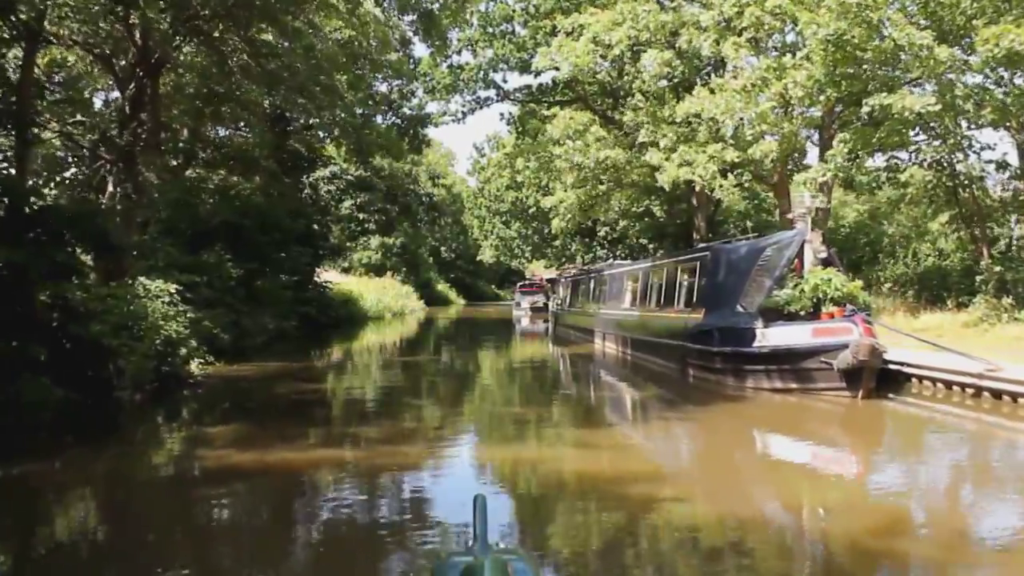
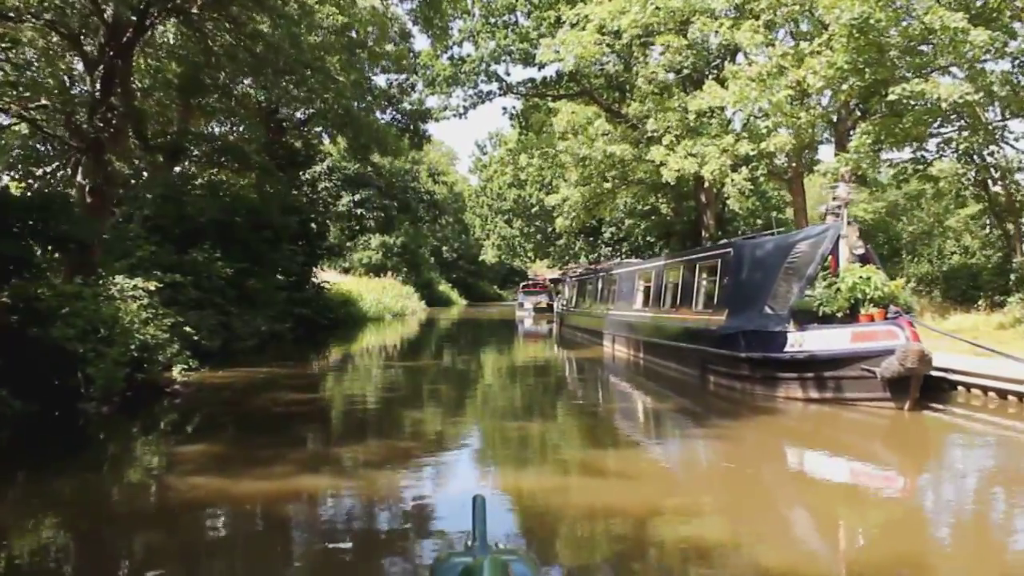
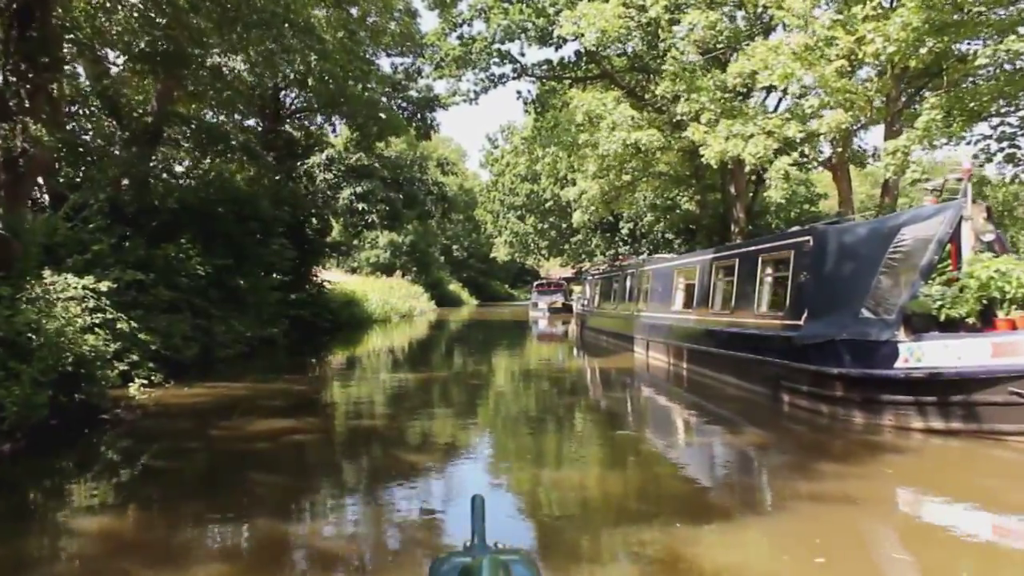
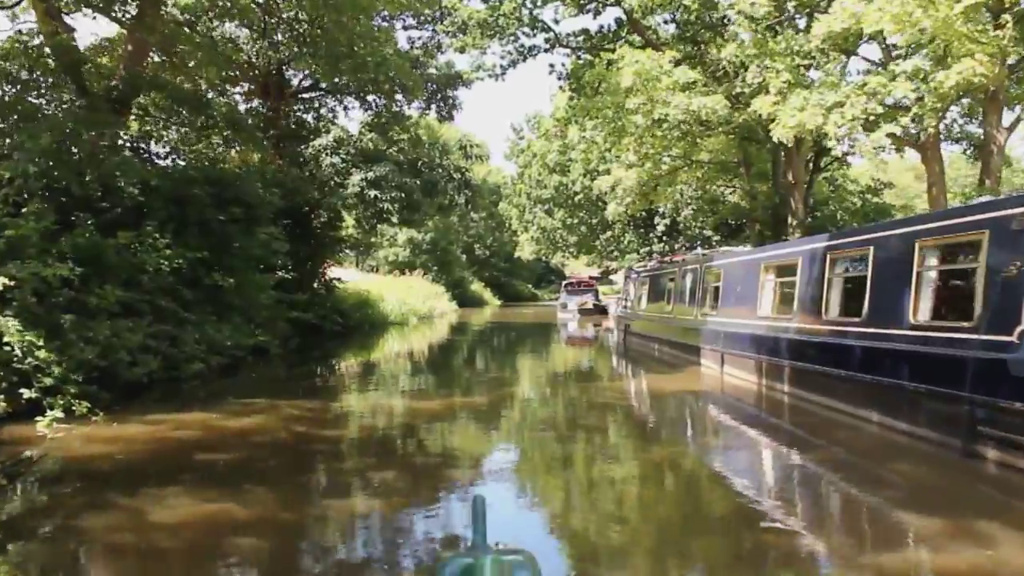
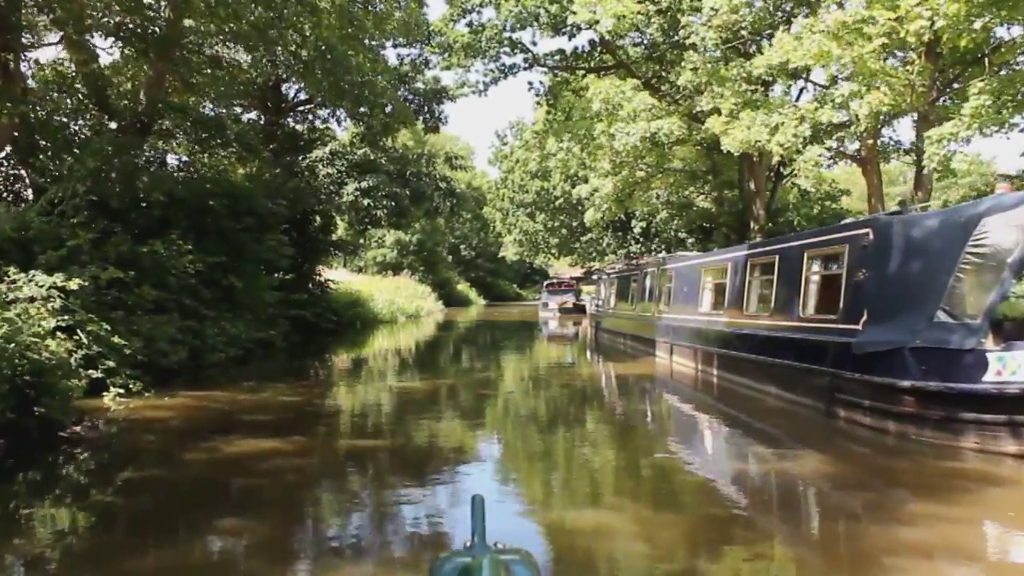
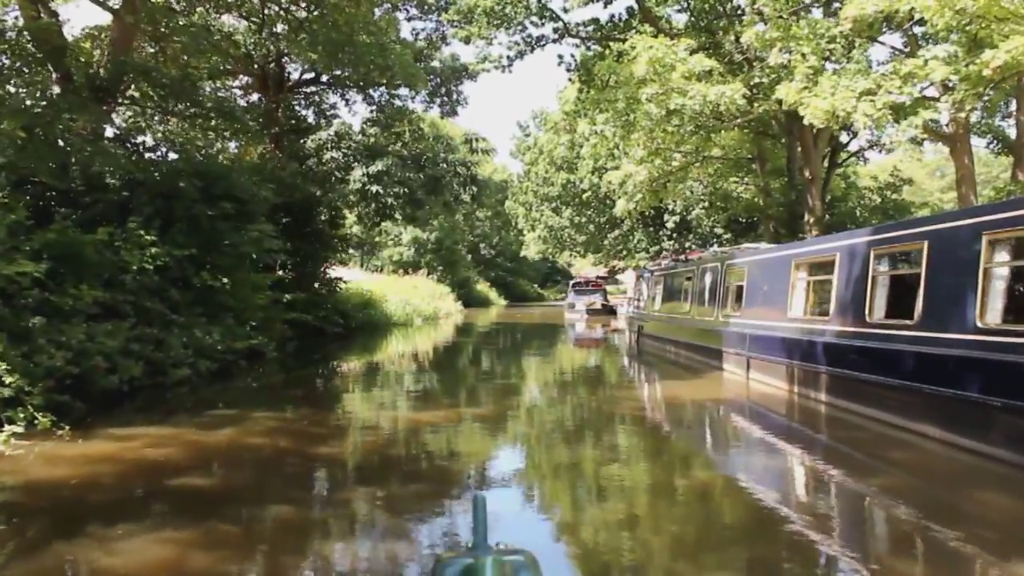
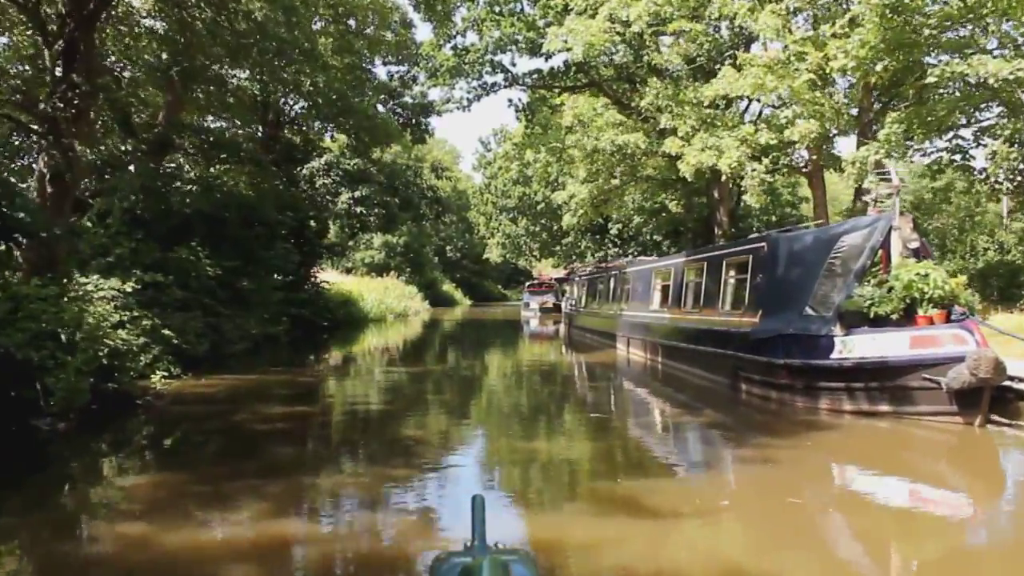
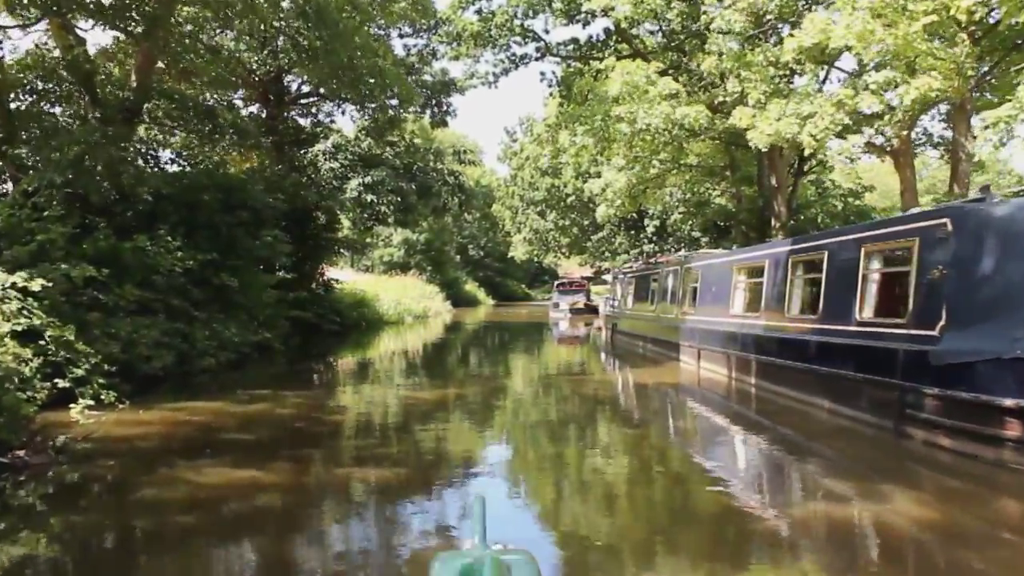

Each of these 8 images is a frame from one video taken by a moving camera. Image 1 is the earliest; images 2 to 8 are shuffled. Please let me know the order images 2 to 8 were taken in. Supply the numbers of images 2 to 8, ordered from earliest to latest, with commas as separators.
2, 7, 3, 5, 8, 4, 6
